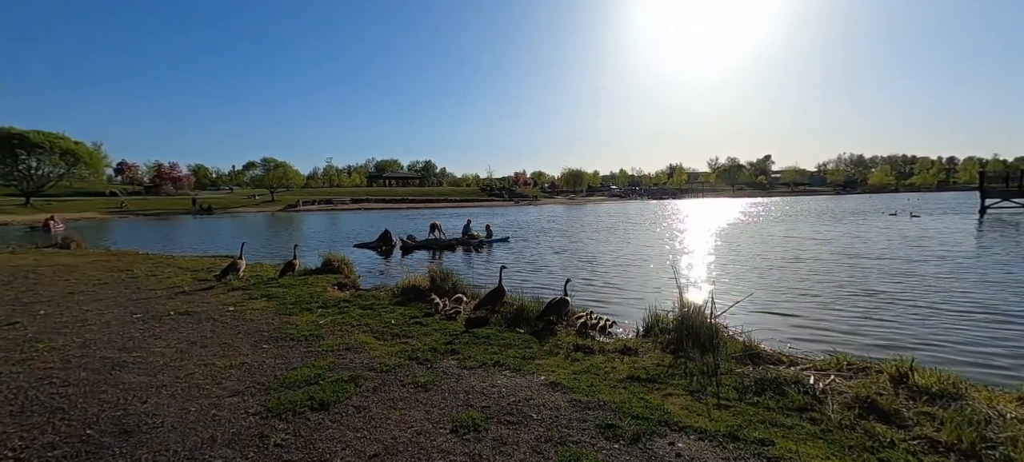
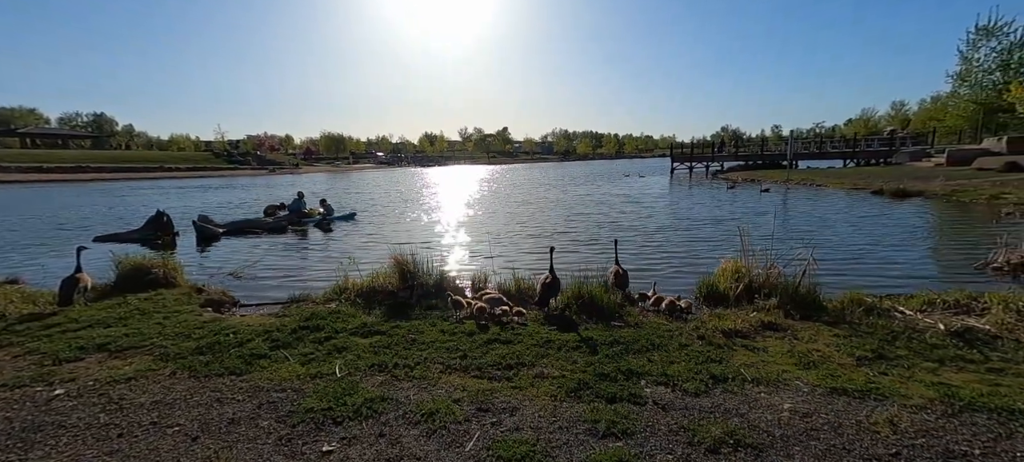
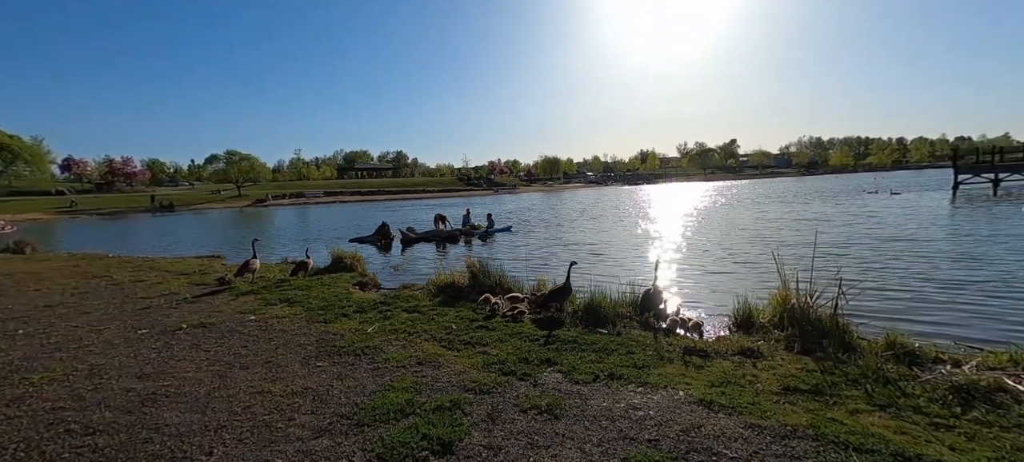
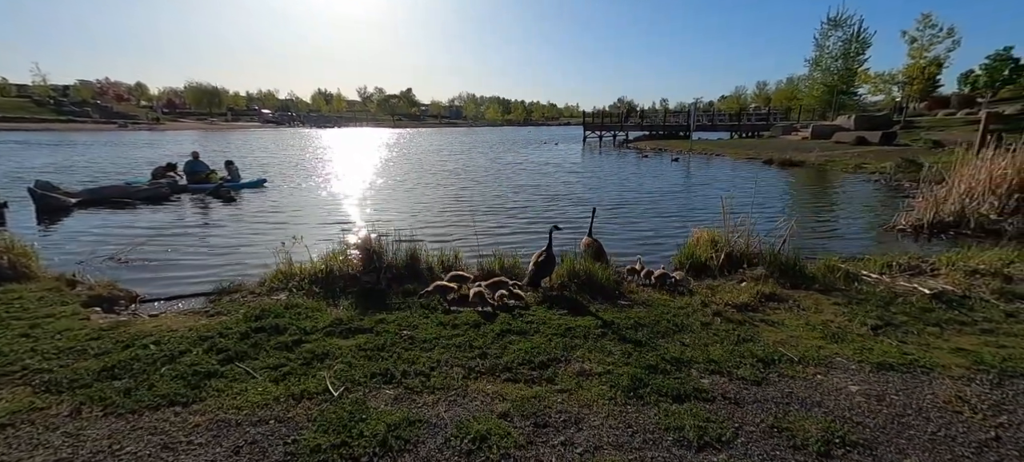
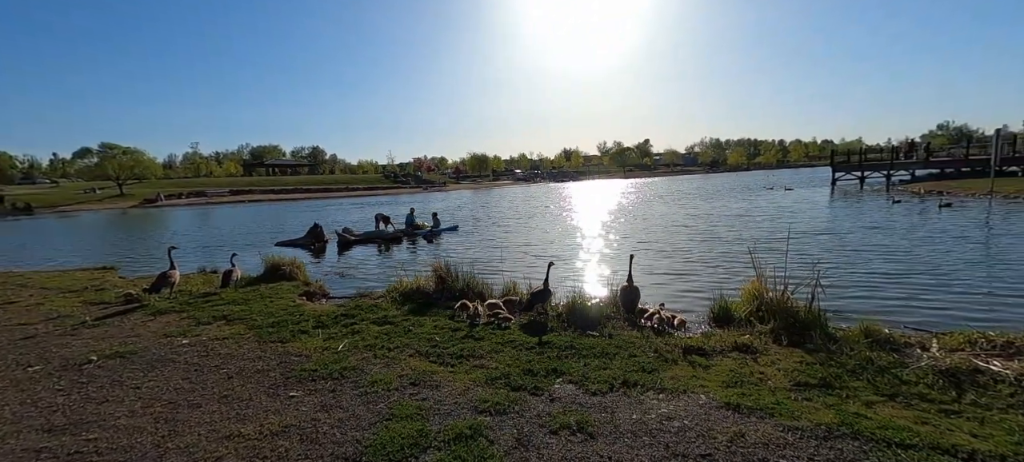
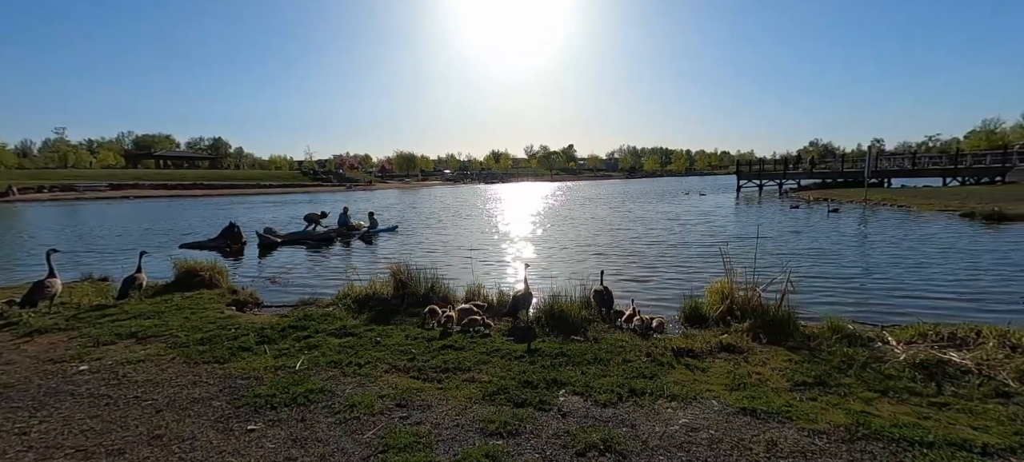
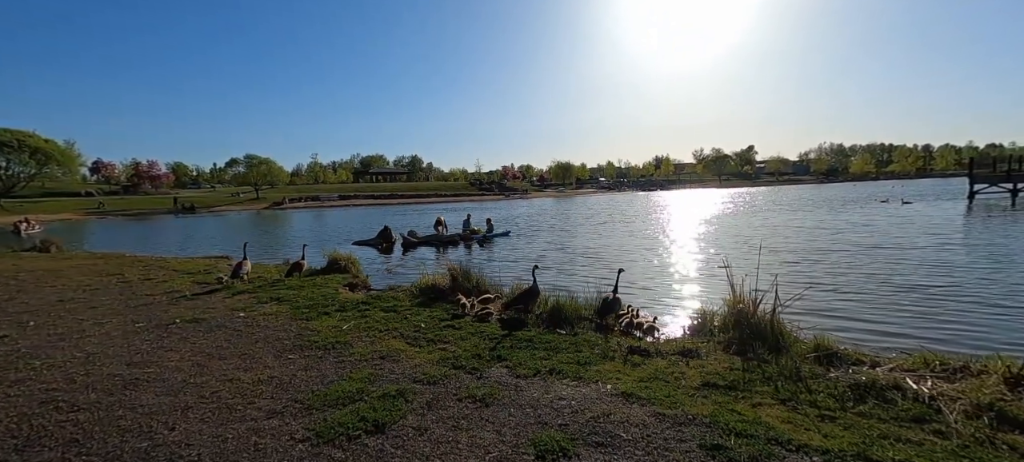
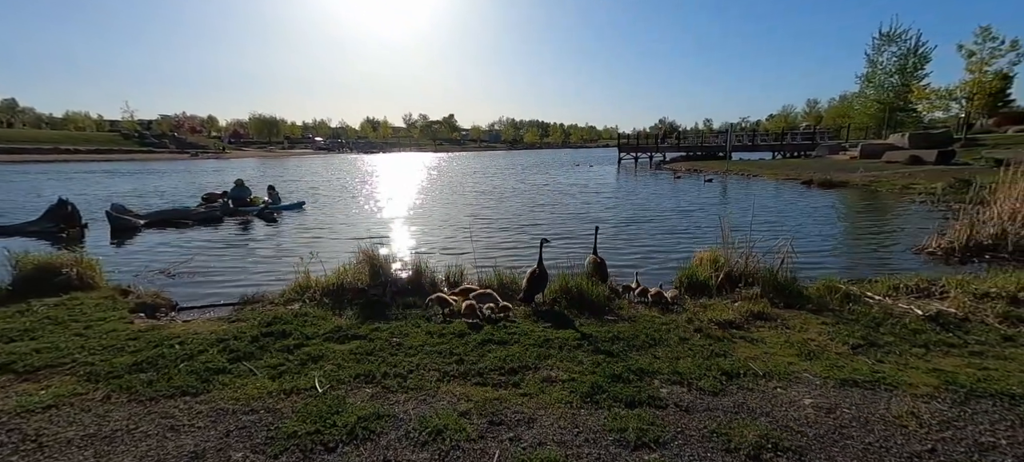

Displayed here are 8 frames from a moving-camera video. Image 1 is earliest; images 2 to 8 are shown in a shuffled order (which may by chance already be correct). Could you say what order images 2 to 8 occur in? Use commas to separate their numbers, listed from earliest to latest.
7, 3, 5, 6, 2, 8, 4
